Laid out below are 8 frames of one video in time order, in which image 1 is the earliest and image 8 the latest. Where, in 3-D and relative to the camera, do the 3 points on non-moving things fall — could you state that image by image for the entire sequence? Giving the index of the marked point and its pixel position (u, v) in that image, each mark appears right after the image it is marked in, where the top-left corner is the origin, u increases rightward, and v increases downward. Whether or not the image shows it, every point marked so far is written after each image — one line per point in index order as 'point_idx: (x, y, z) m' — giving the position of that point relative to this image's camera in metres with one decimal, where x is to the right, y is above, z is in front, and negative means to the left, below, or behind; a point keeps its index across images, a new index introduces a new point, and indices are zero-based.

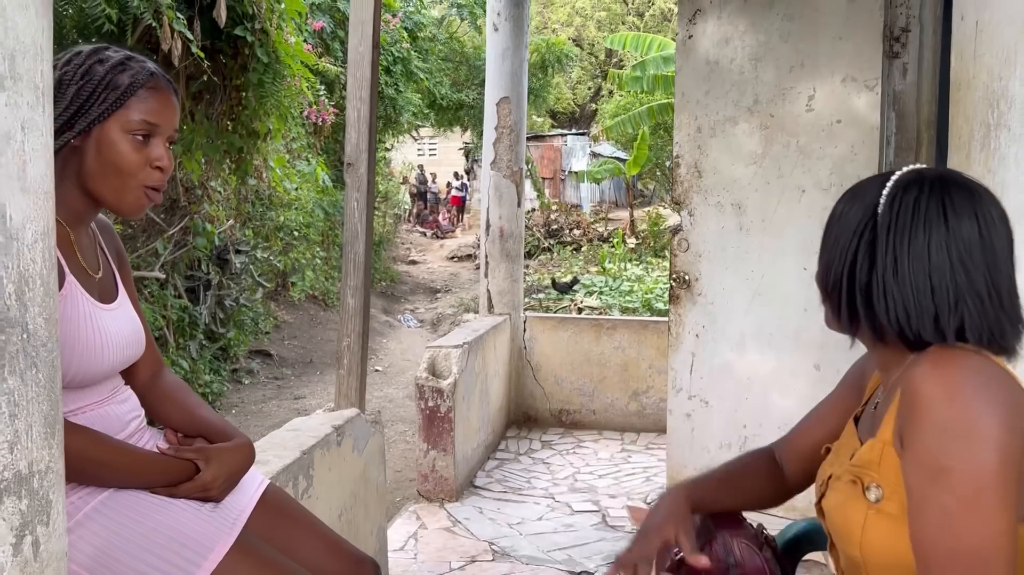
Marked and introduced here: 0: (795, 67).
0: (+1.2, +0.9, +3.7) m
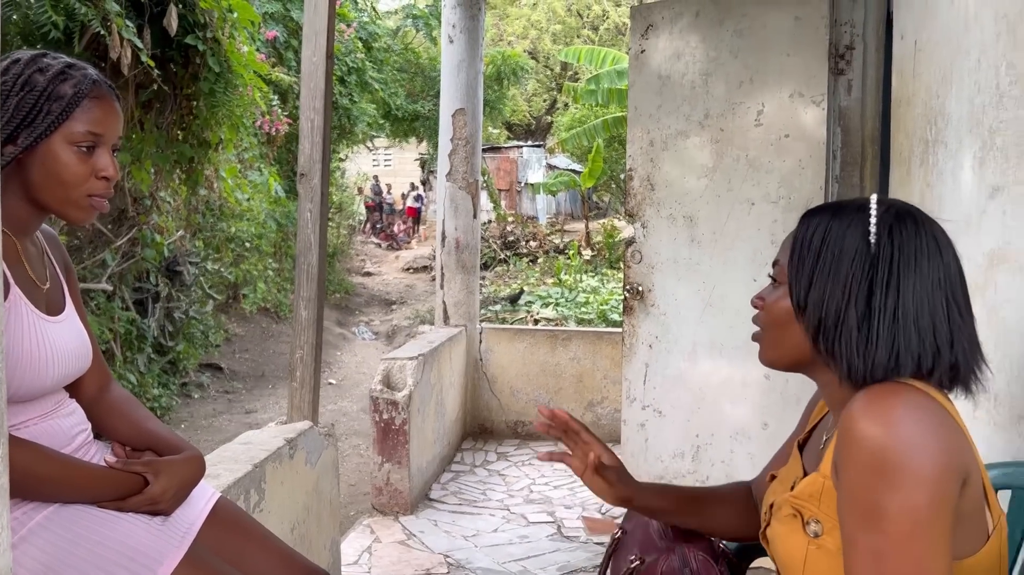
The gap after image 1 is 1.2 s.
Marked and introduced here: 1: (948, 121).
0: (+1.0, +0.9, +3.8) m
1: (+1.1, +0.4, +2.2) m
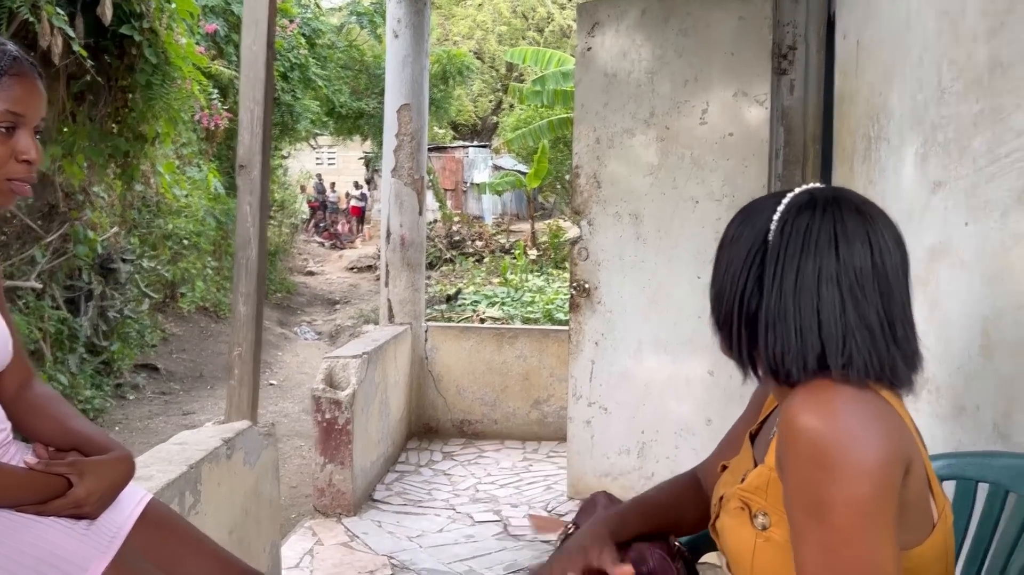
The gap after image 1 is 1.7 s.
0: (+0.8, +0.9, +3.8) m
1: (+1.0, +0.4, +2.3) m
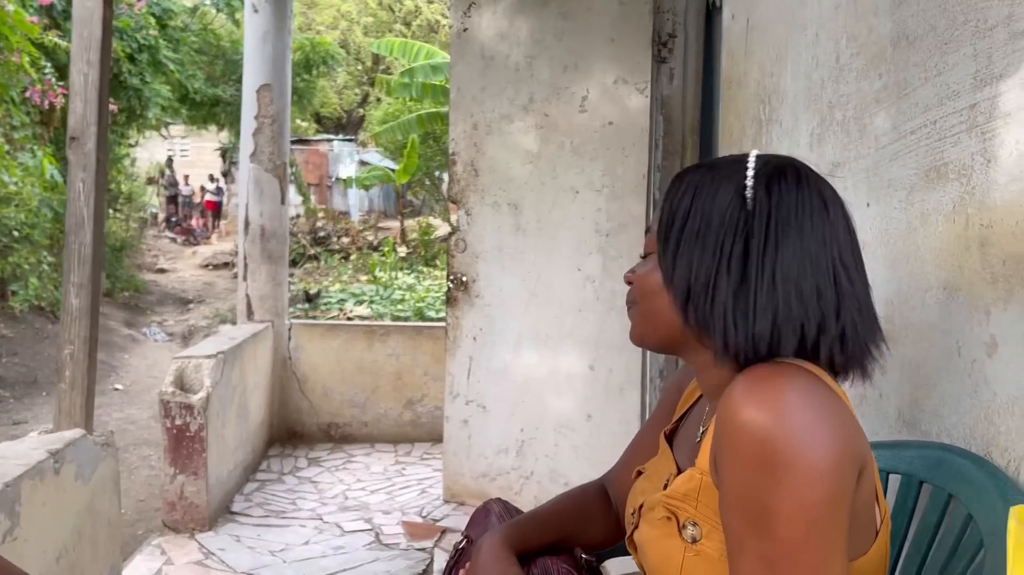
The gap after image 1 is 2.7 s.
0: (+0.2, +0.9, +3.6) m
1: (+0.7, +0.5, +2.2) m
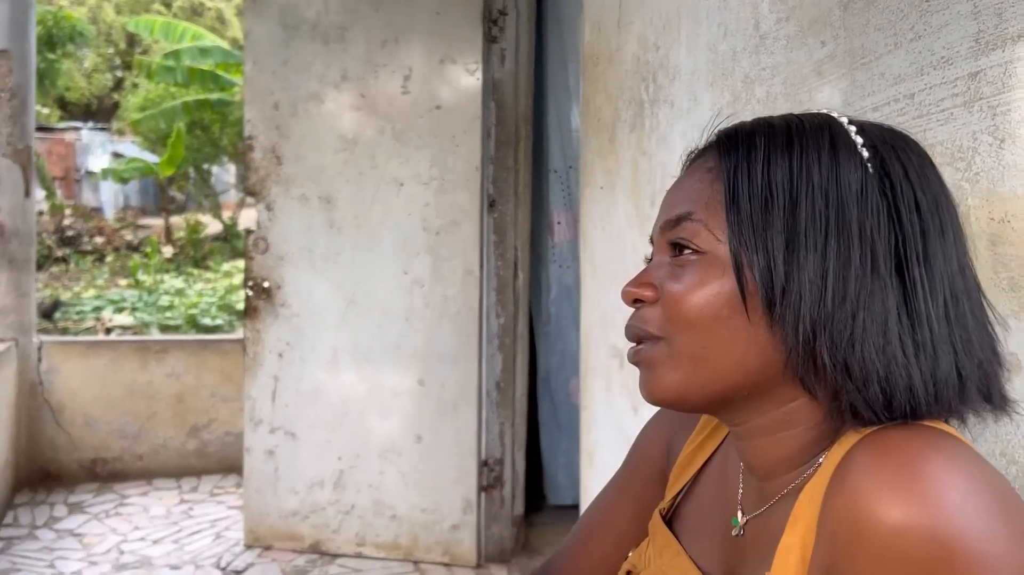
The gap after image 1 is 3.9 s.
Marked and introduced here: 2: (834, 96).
0: (-0.4, +0.9, +3.2) m
1: (+0.3, +0.5, +1.9) m
2: (+0.5, +0.3, +1.4) m
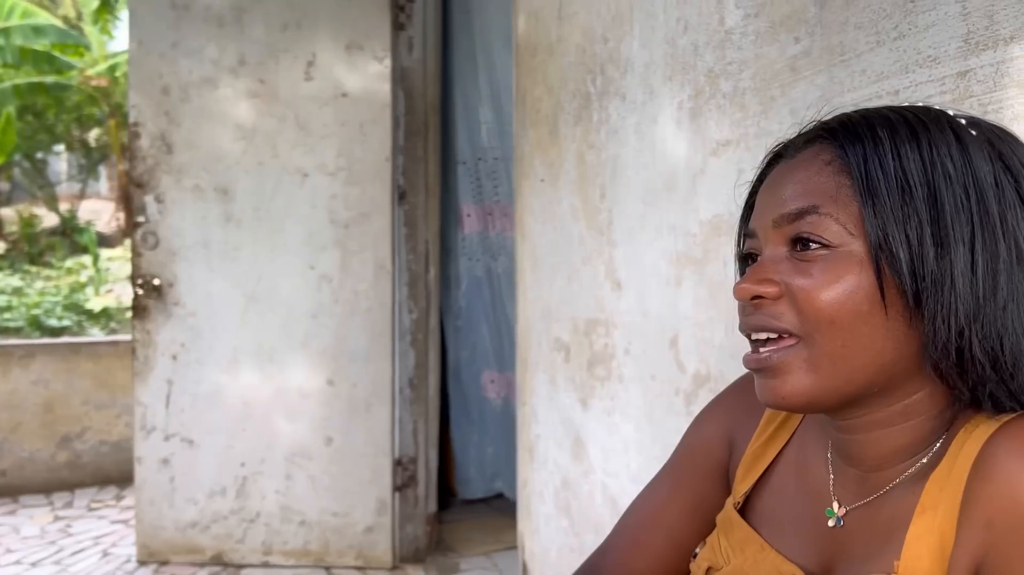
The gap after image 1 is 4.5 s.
0: (-0.8, +0.9, +3.0) m
1: (+0.2, +0.5, +1.9) m
2: (+0.5, +0.3, +1.5) m
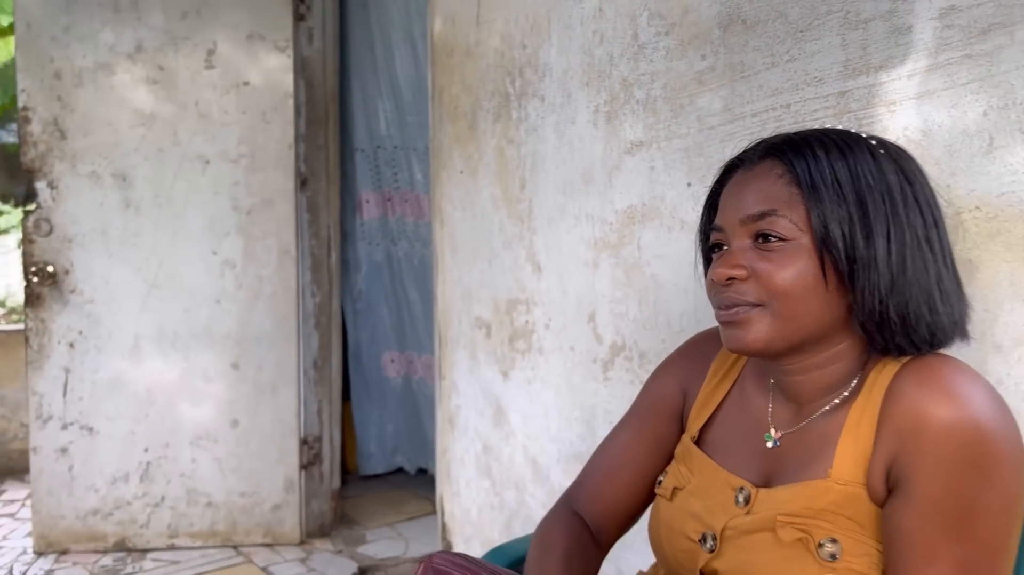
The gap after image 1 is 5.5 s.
0: (-1.1, +1.0, +3.1) m
1: (+0.1, +0.5, +2.1) m
2: (+0.4, +0.4, +1.7) m
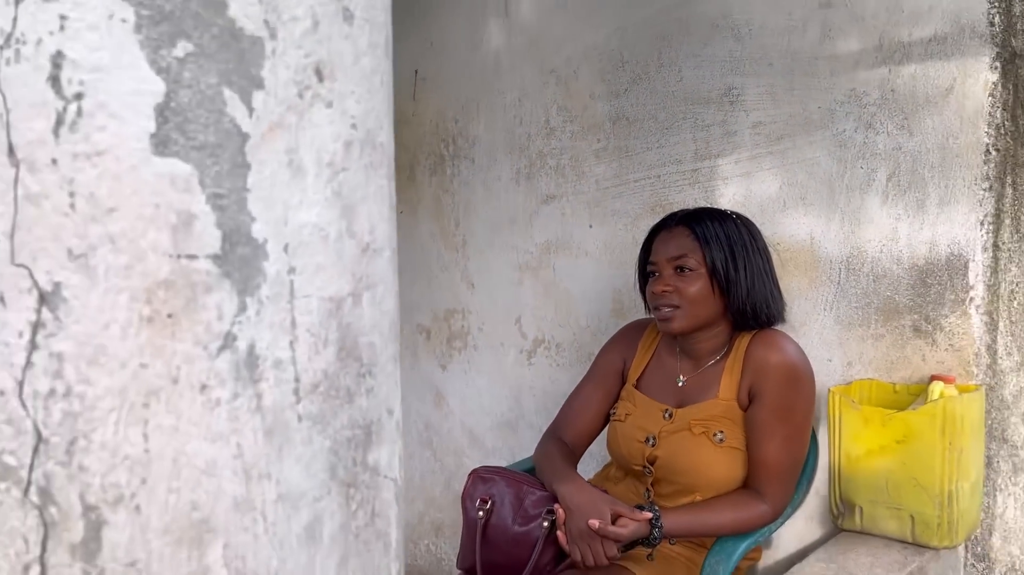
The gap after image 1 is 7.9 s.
0: (-1.5, +0.9, +3.5) m
1: (-0.1, +0.5, +2.9) m
2: (+0.3, +0.3, +2.6) m
